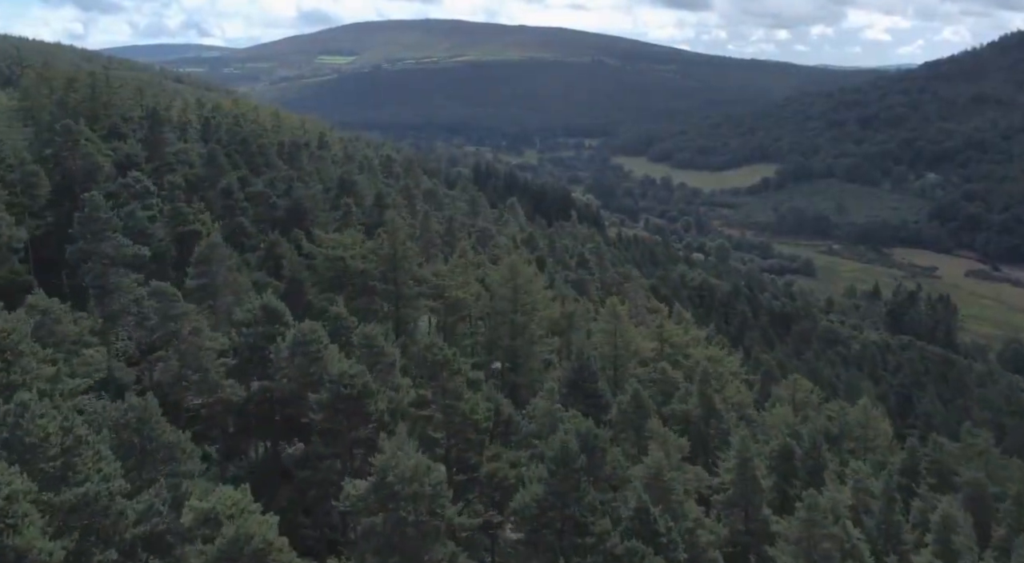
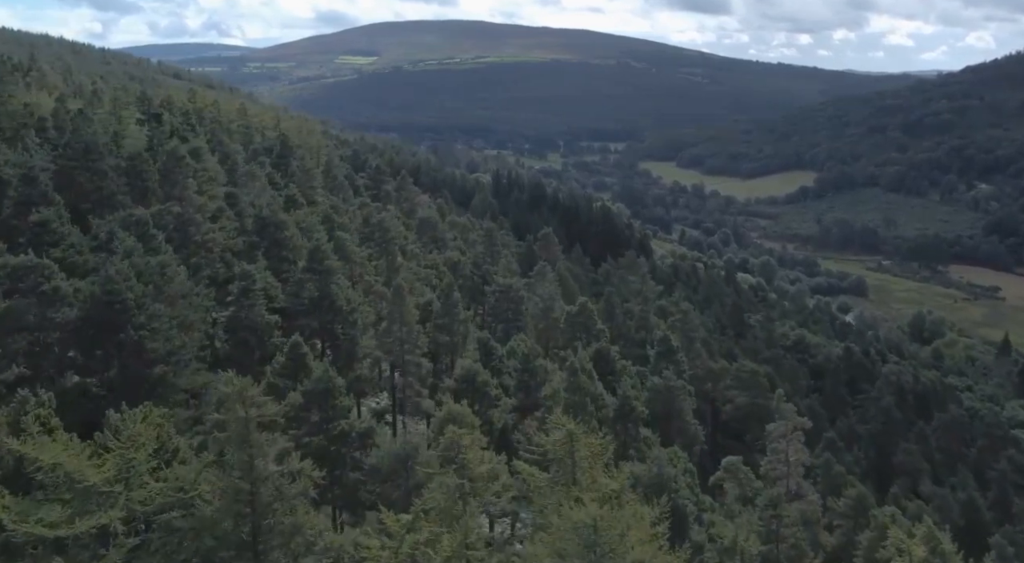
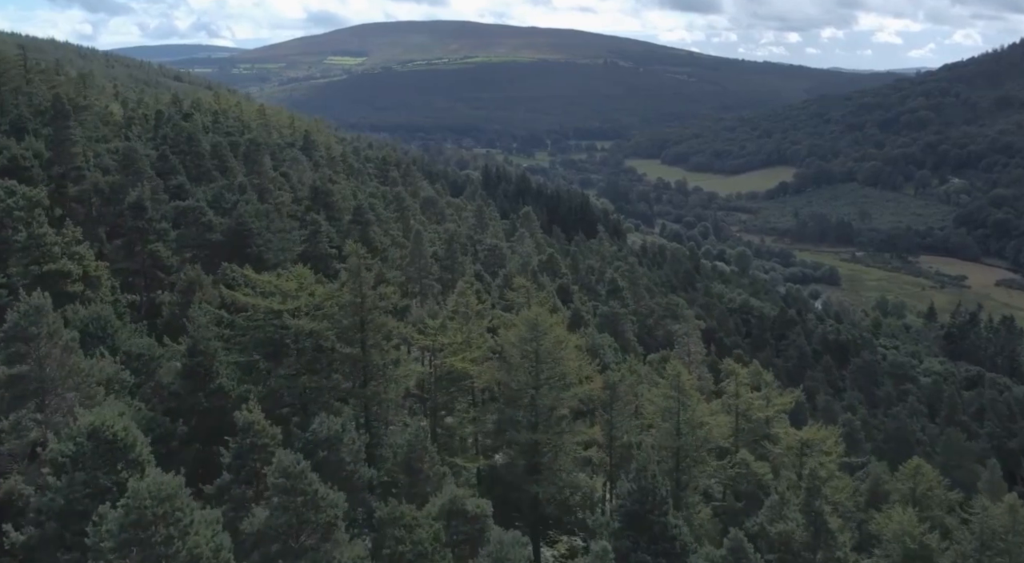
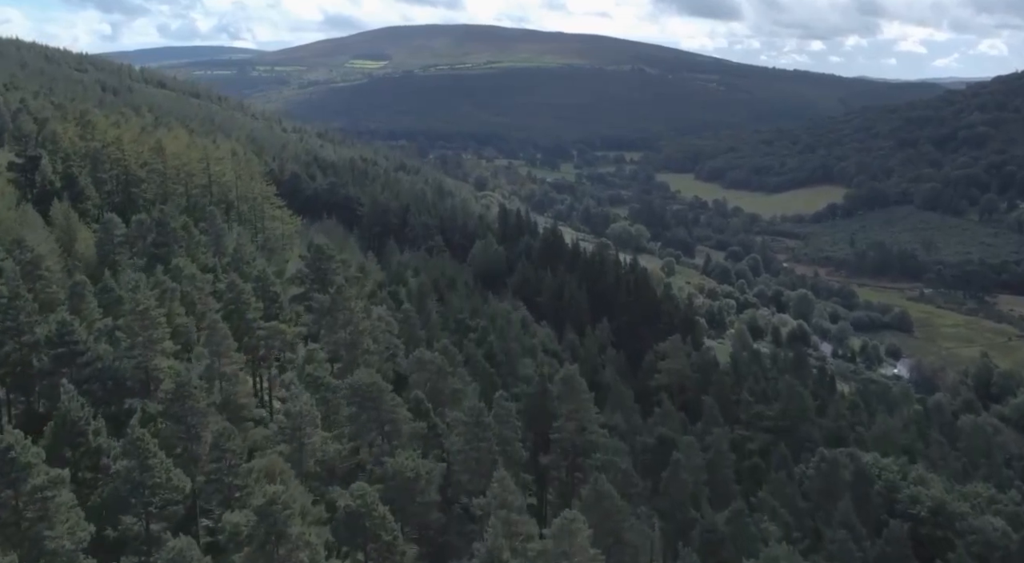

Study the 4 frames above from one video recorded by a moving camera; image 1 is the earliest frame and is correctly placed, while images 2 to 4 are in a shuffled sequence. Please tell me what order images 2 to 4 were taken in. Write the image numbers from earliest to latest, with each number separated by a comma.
3, 2, 4
